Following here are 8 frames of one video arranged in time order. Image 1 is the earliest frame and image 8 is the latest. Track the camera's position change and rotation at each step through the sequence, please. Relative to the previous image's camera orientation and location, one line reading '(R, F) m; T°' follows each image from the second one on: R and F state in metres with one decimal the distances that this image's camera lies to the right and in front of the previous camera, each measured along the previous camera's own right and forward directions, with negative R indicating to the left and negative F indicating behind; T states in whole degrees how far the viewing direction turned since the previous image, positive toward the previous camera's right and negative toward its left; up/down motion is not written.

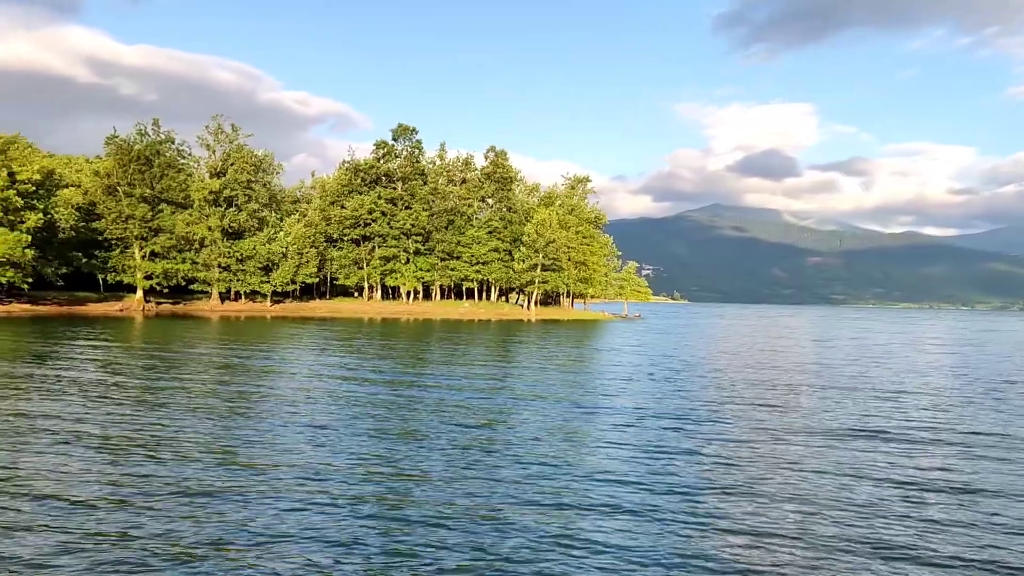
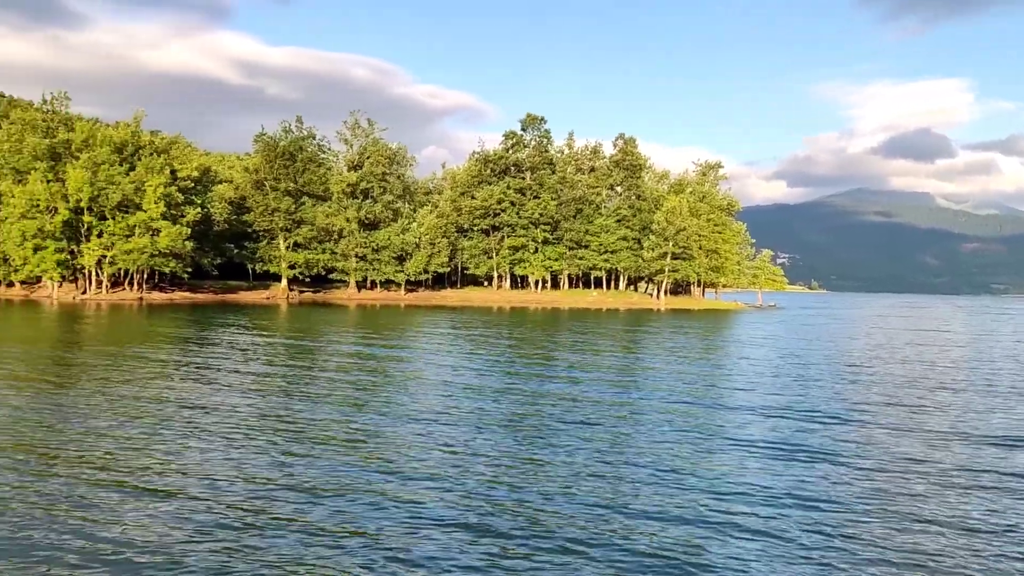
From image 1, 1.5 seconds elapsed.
(0.0, -0.1) m; -9°
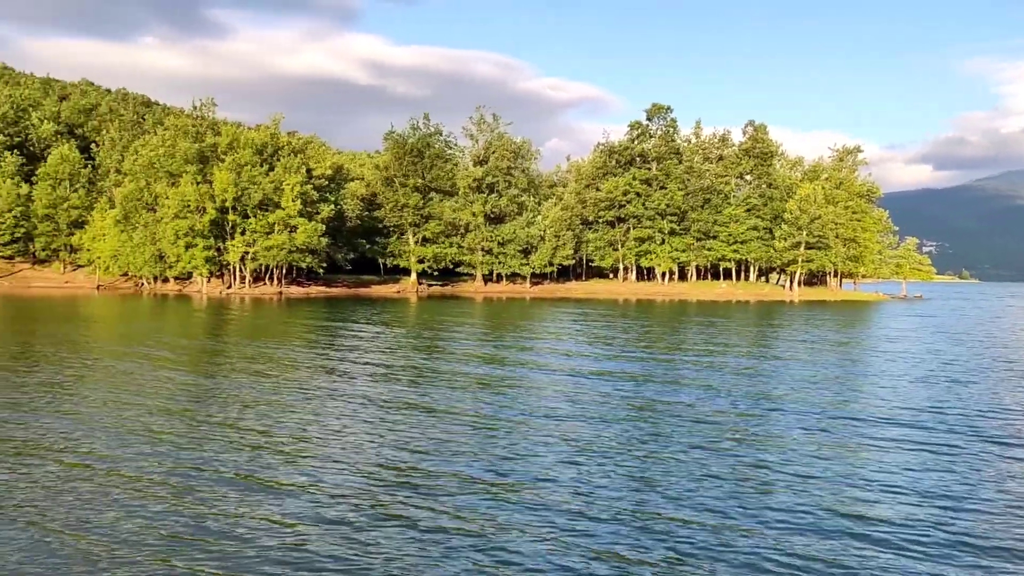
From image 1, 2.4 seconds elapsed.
(0.0, +0.1) m; -8°
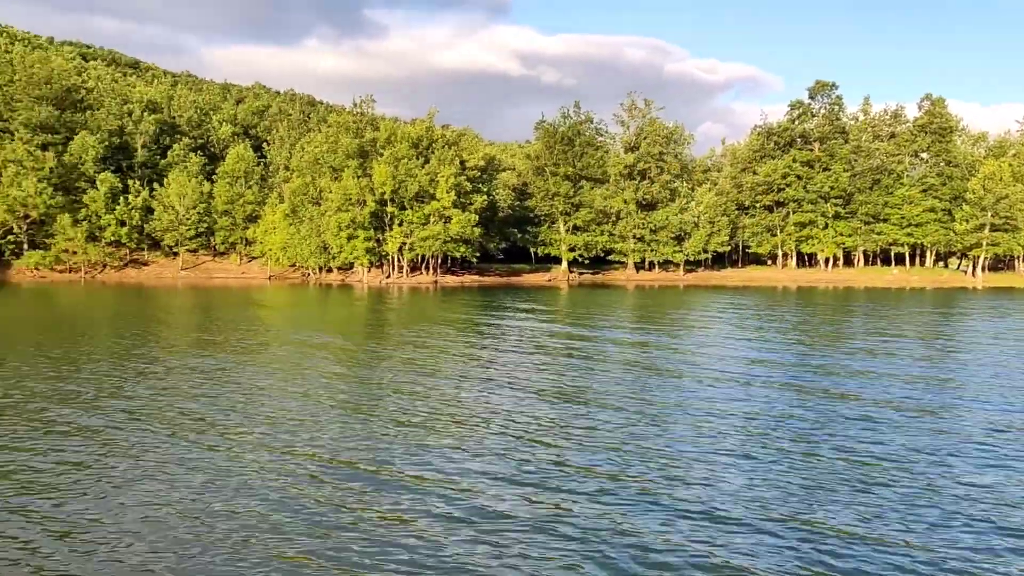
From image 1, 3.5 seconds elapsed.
(0.0, +0.2) m; -10°
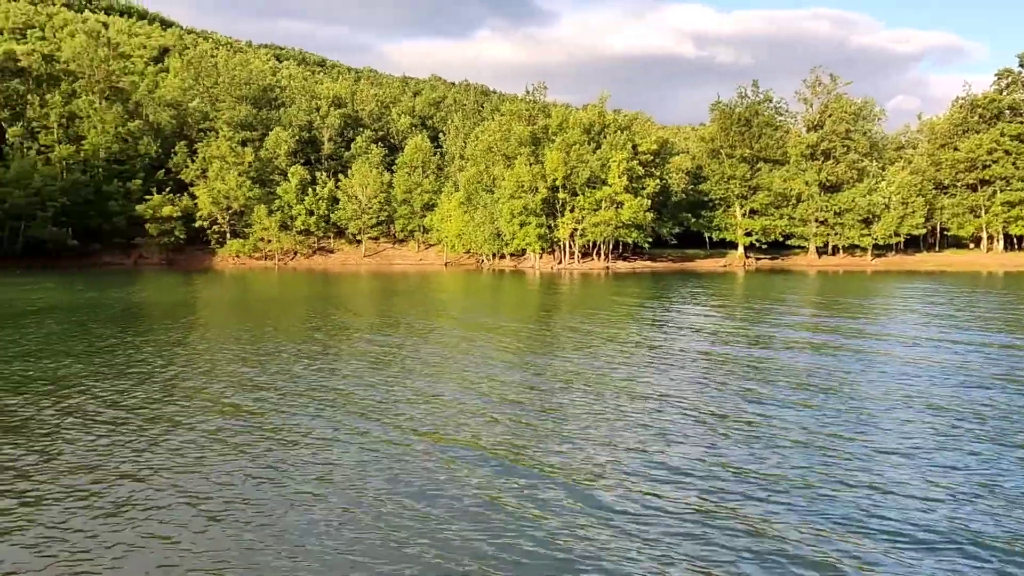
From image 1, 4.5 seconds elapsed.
(0.0, +0.4) m; -12°
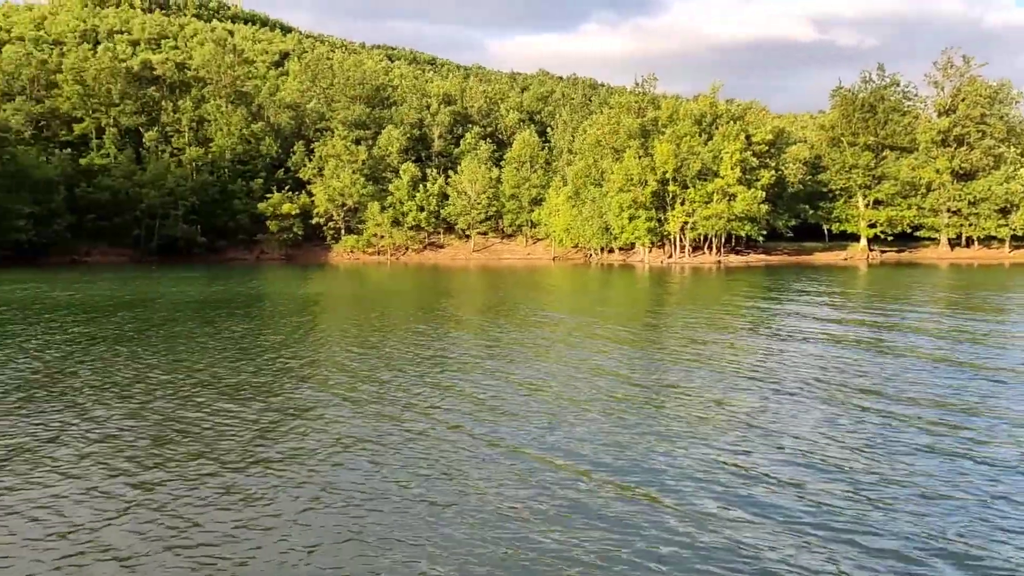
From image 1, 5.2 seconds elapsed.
(+0.2, 0.0) m; -7°
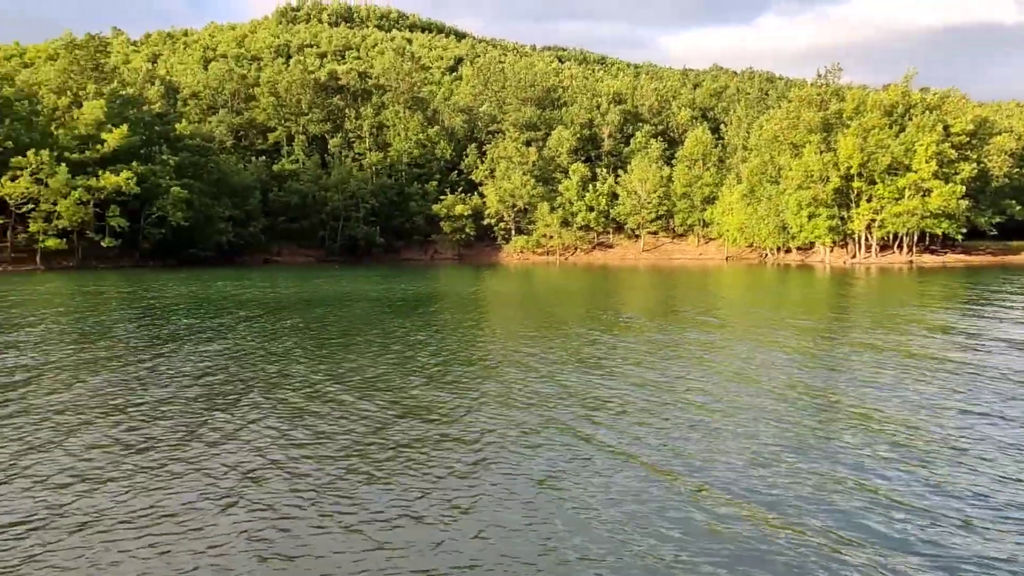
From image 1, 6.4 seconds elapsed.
(-0.3, +0.3) m; -11°
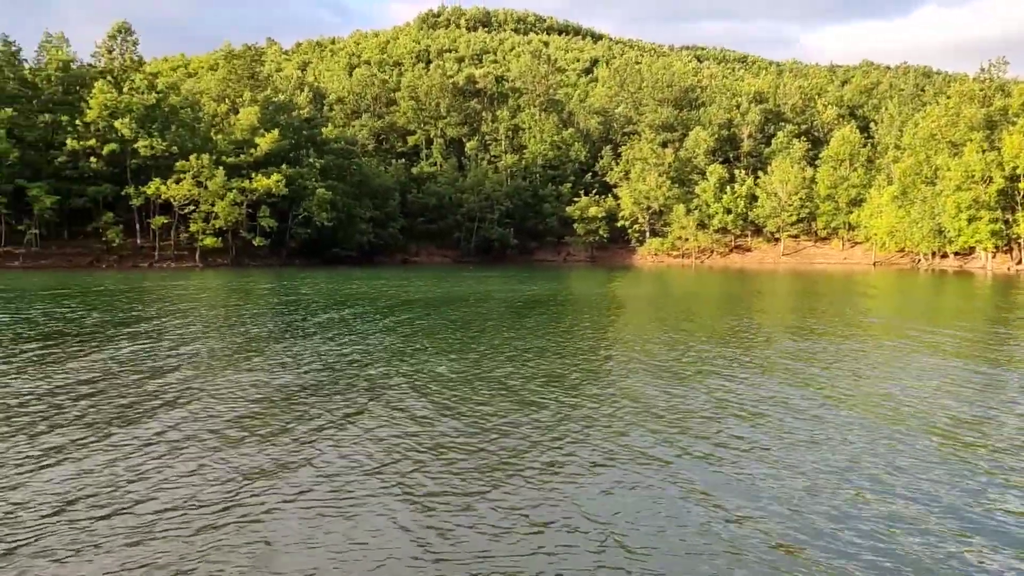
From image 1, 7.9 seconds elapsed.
(-0.6, +0.1) m; -8°
